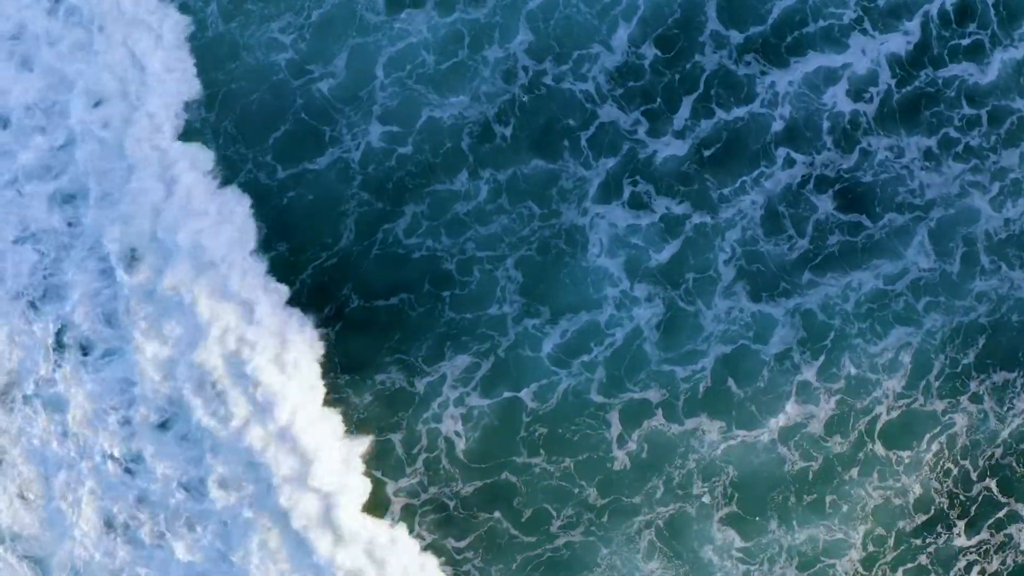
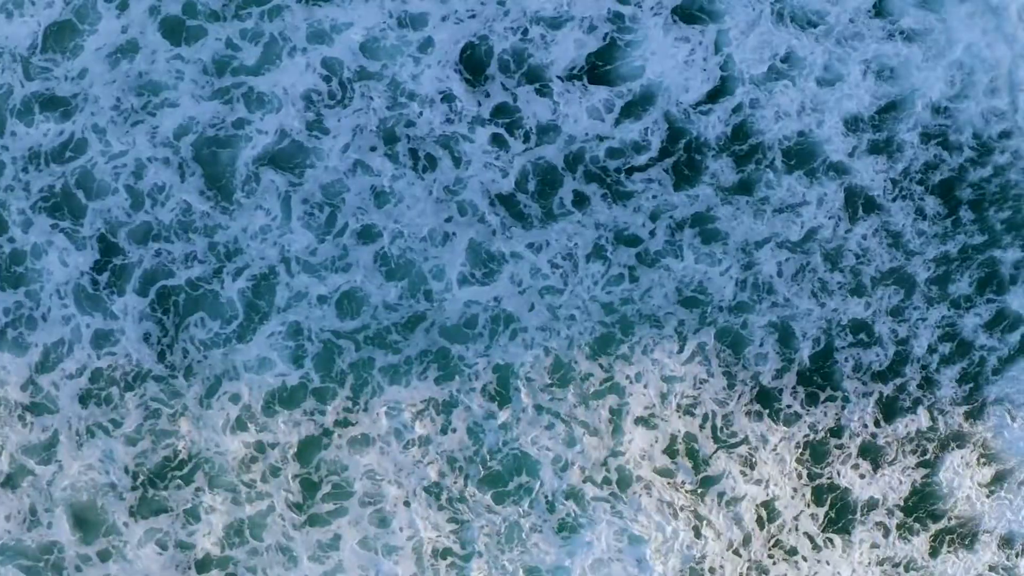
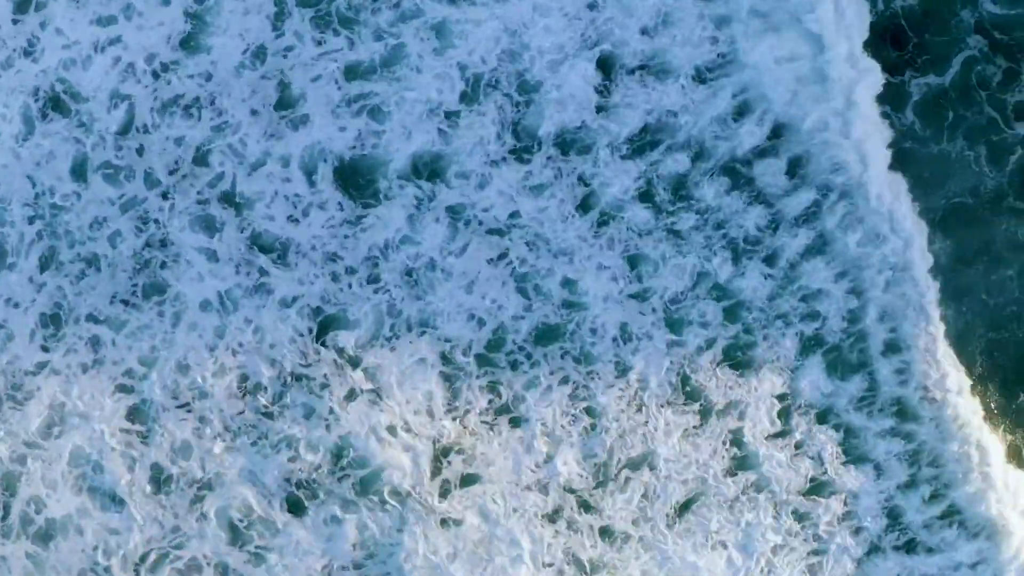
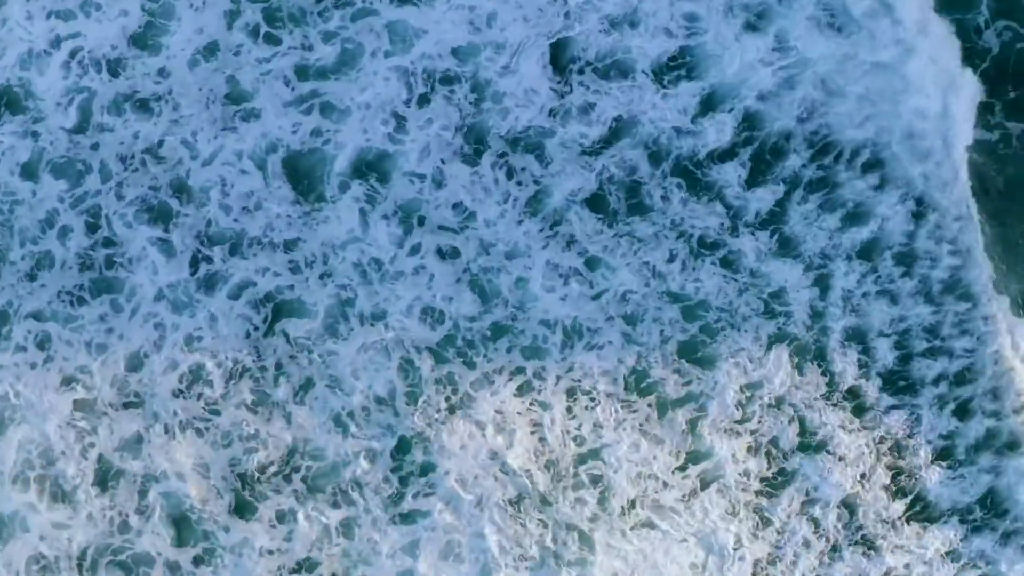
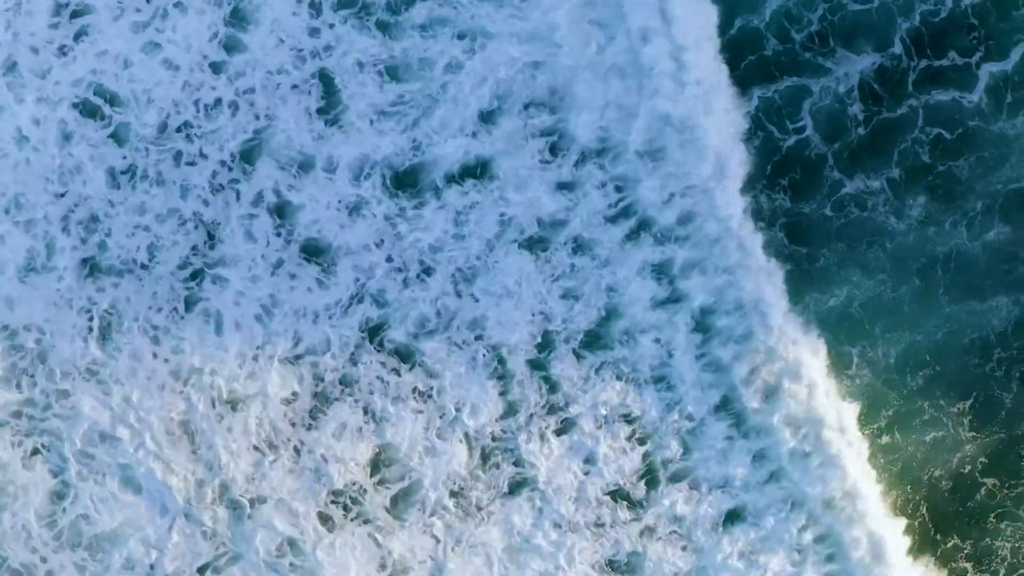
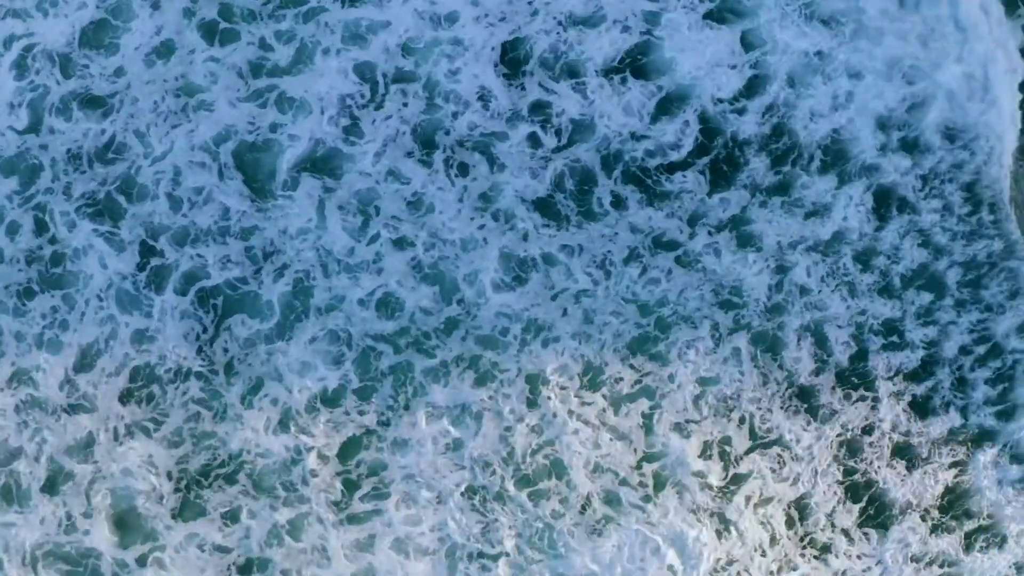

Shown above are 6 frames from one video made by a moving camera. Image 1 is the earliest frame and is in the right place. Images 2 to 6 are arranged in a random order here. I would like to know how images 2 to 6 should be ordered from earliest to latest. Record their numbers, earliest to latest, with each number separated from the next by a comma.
5, 3, 4, 6, 2
